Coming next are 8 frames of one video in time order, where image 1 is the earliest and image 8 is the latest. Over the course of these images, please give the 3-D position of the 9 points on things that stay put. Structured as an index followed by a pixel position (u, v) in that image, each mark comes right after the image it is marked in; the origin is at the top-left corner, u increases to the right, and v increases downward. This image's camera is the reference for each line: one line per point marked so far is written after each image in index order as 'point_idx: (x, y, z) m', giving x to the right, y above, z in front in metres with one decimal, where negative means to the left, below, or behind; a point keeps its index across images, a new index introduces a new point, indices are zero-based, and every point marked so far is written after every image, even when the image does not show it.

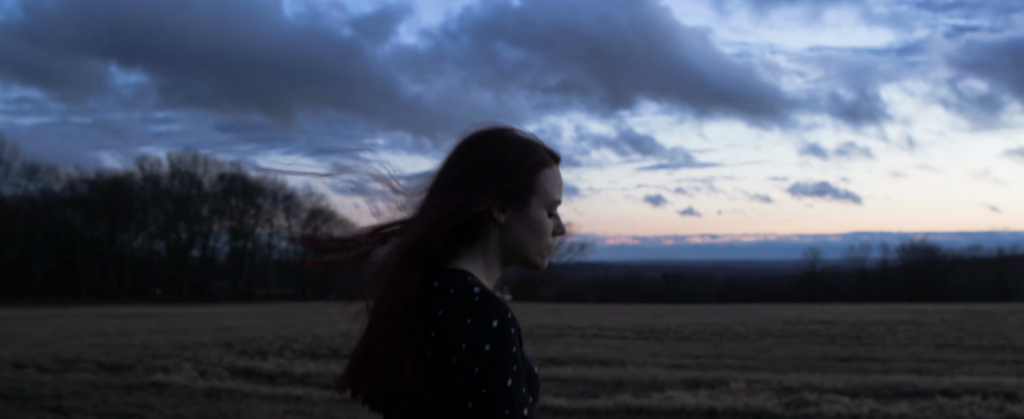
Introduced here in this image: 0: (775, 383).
0: (+2.6, -1.7, +11.1) m
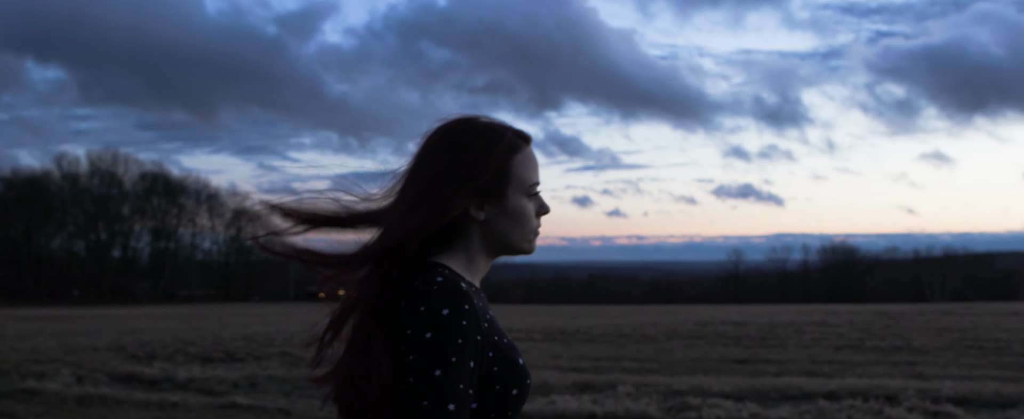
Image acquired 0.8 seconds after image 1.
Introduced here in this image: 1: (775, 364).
0: (+1.5, -1.7, +11.0) m
1: (+3.4, -2.0, +15.0) m
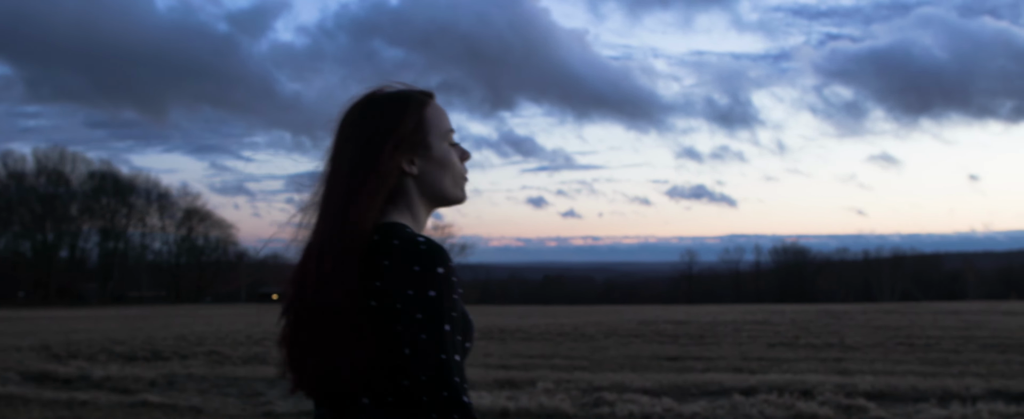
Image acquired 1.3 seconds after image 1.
0: (+0.7, -1.7, +11.0) m
1: (+2.5, -2.0, +15.0) m
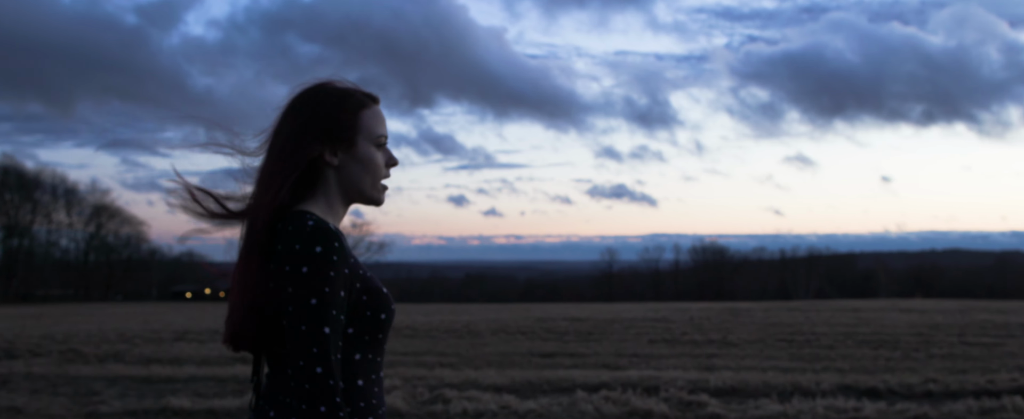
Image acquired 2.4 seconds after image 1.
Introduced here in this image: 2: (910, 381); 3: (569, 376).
0: (-0.7, -1.6, +10.7) m
1: (+0.8, -1.9, +14.8) m
2: (+3.7, -1.6, +10.7) m
3: (+0.6, -1.7, +11.4) m
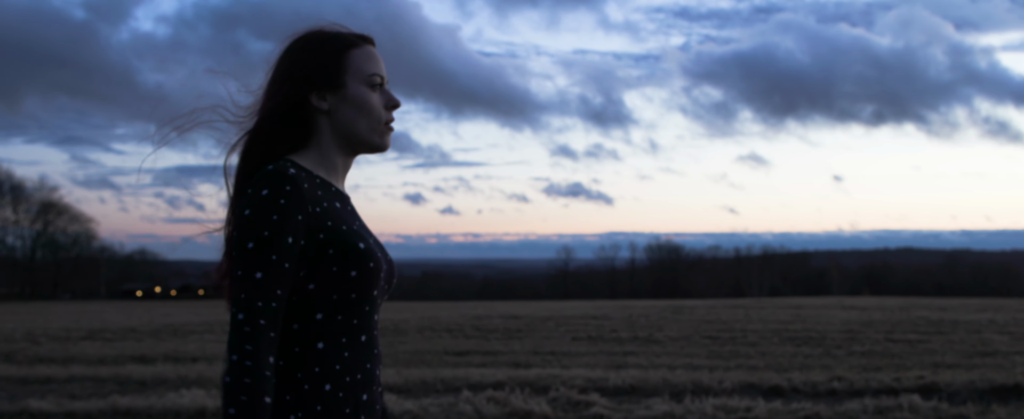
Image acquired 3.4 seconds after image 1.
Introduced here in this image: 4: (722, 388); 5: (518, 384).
0: (-1.7, -1.5, +10.2) m
1: (-0.3, -1.8, +14.4) m
2: (+2.7, -1.5, +10.3) m
3: (-0.4, -1.6, +10.9) m
4: (+1.8, -1.5, +9.6) m
5: (0.0, -1.5, +9.5) m
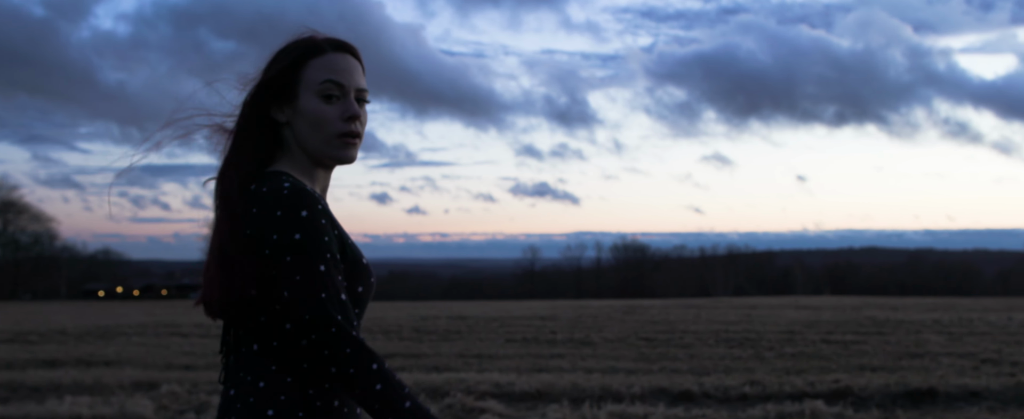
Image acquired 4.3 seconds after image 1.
0: (-2.5, -1.5, +9.8) m
1: (-1.2, -1.8, +14.0) m
2: (+1.9, -1.5, +10.1) m
3: (-1.3, -1.6, +10.6) m
4: (+1.0, -1.5, +9.3) m
5: (-0.8, -1.5, +9.2) m
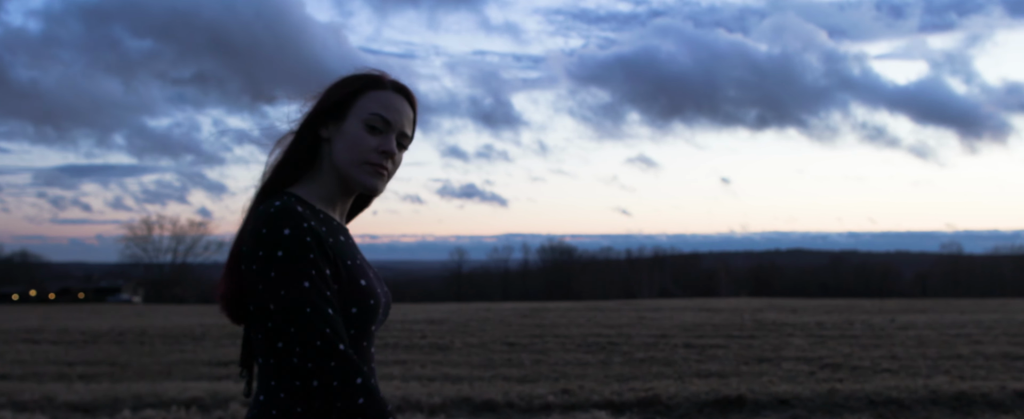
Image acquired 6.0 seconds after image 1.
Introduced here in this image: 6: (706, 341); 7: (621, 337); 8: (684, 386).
0: (-4.1, -1.5, +9.1) m
1: (-3.2, -1.9, +13.4) m
2: (+0.2, -1.5, +9.7) m
3: (-3.0, -1.6, +10.0) m
4: (-0.7, -1.5, +8.9) m
5: (-2.4, -1.5, +8.6) m
6: (+3.1, -2.1, +18.3) m
7: (+1.8, -2.2, +19.2) m
8: (+1.6, -1.6, +10.2) m
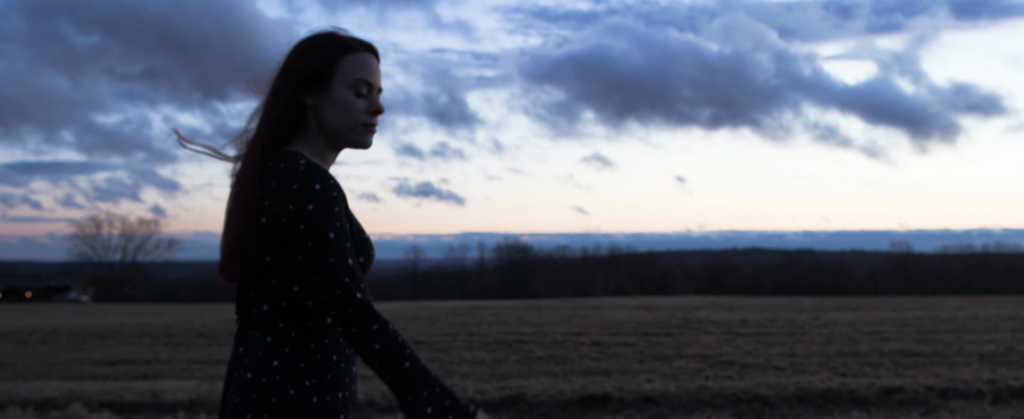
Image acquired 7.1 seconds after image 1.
0: (-5.2, -1.5, +8.7) m
1: (-4.4, -1.8, +13.1) m
2: (-0.9, -1.5, +9.5) m
3: (-4.1, -1.5, +9.7) m
4: (-1.7, -1.5, +8.6) m
5: (-3.4, -1.4, +8.3) m
6: (+1.7, -2.1, +18.1) m
7: (+0.4, -2.1, +19.0) m
8: (+0.5, -1.5, +10.1) m
